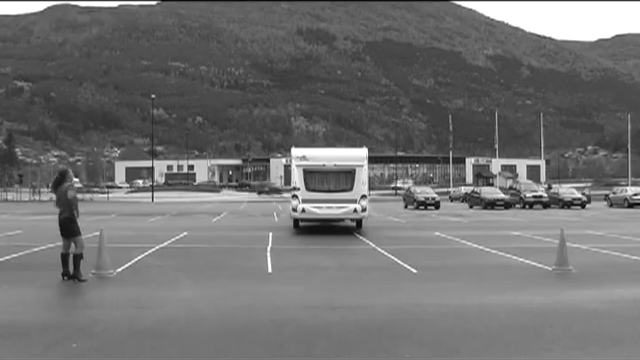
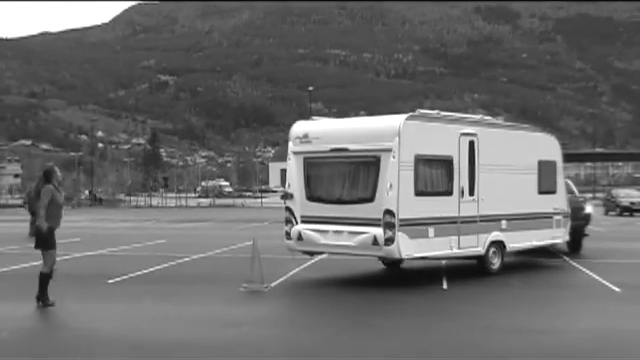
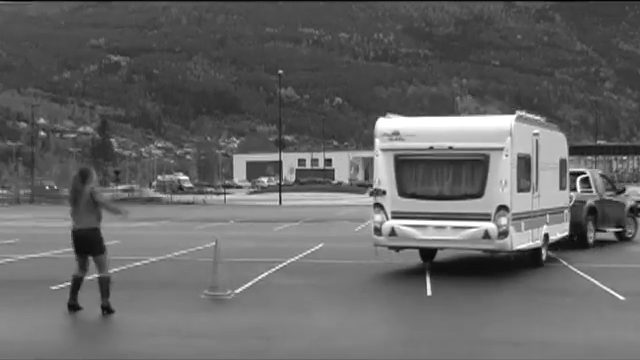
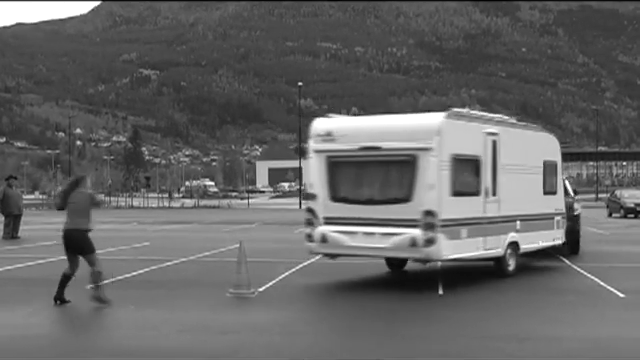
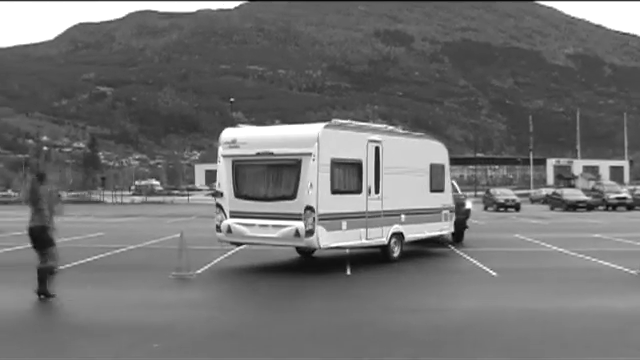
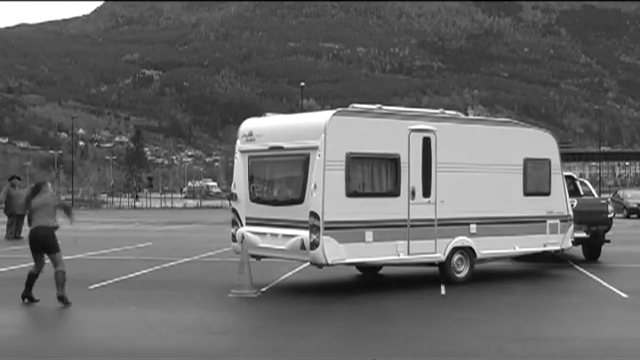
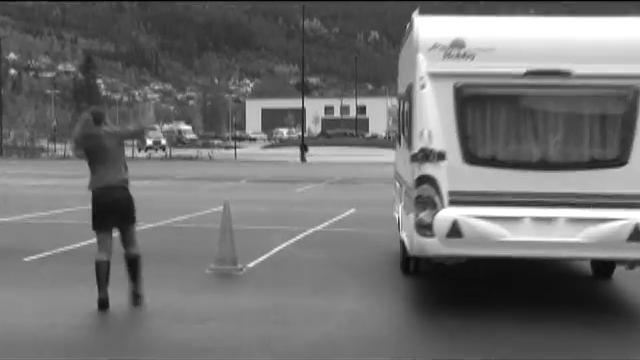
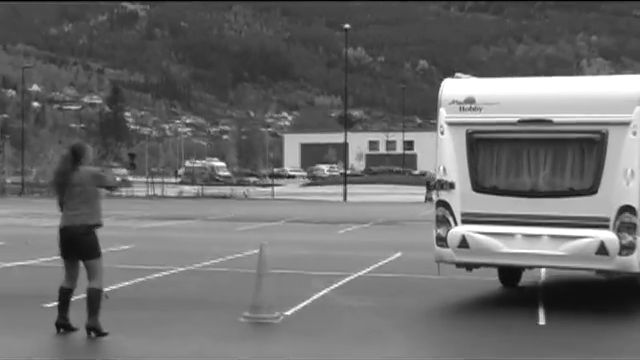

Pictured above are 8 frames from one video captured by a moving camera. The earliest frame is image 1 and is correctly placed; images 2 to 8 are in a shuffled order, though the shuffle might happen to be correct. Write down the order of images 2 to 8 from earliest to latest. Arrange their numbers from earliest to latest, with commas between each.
5, 2, 6, 4, 3, 8, 7
